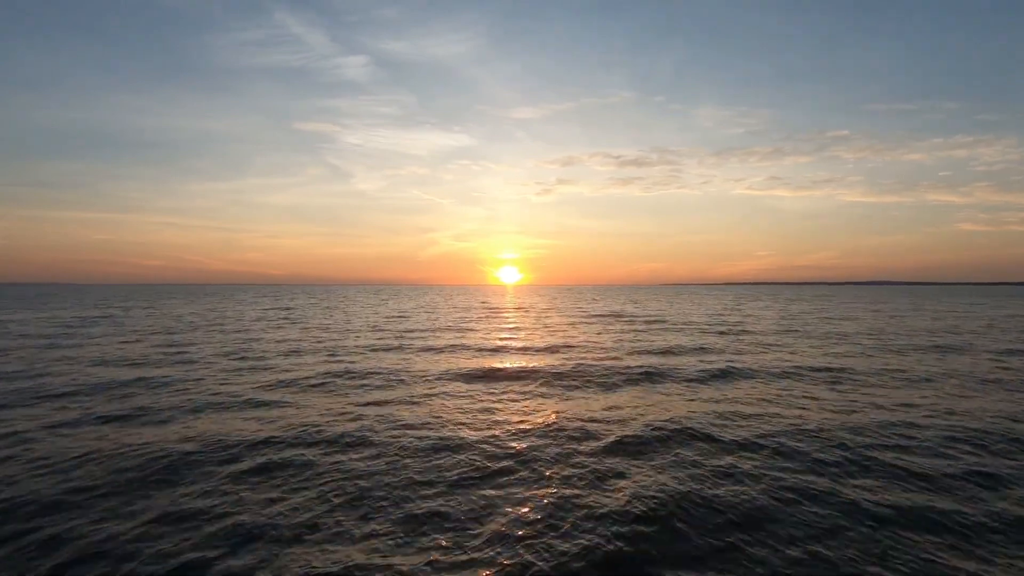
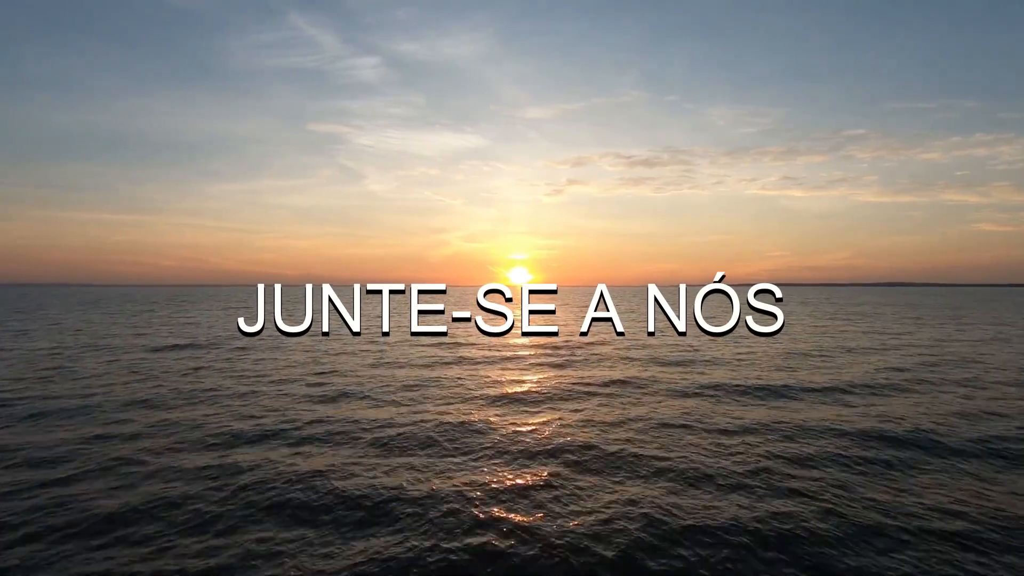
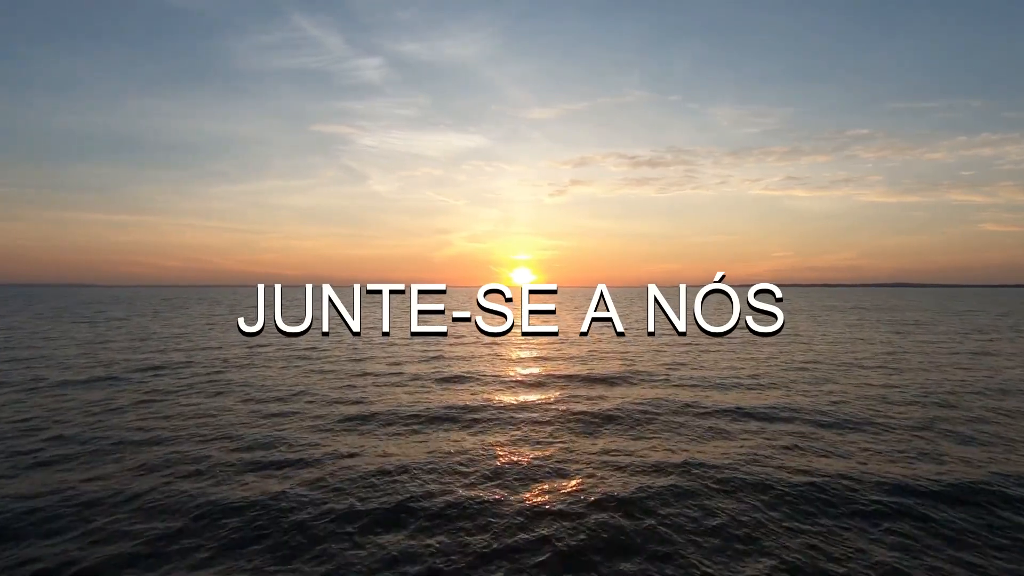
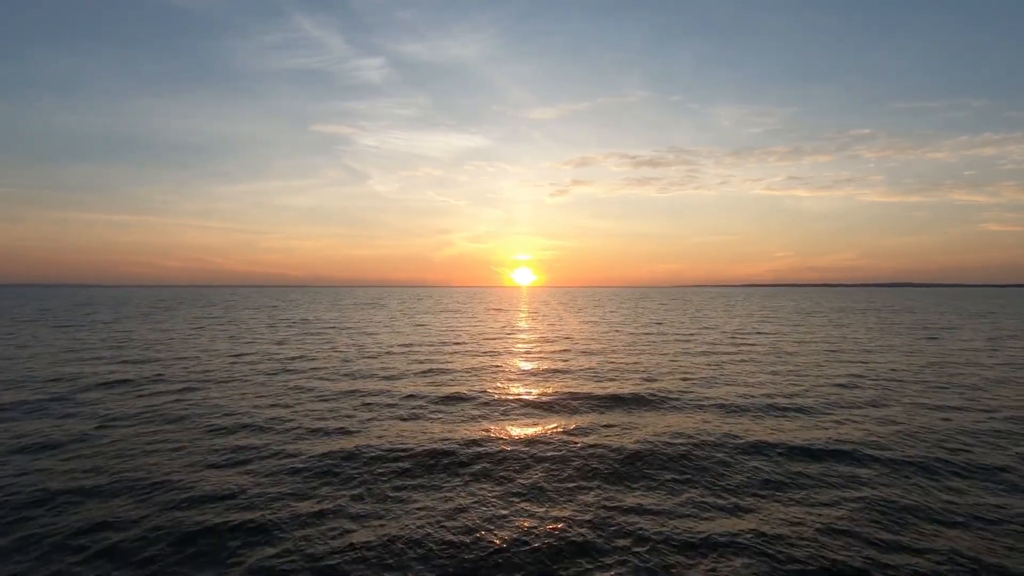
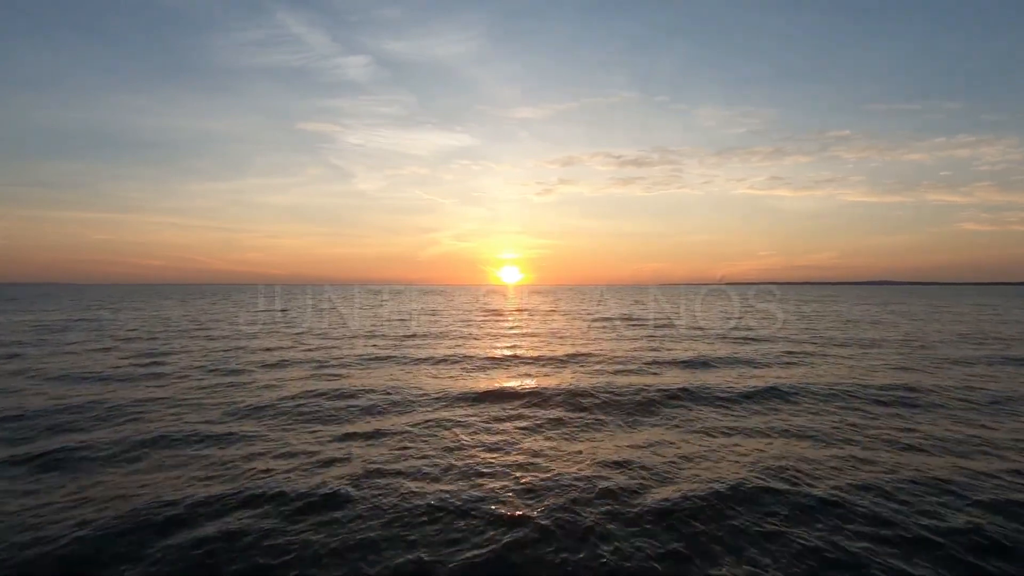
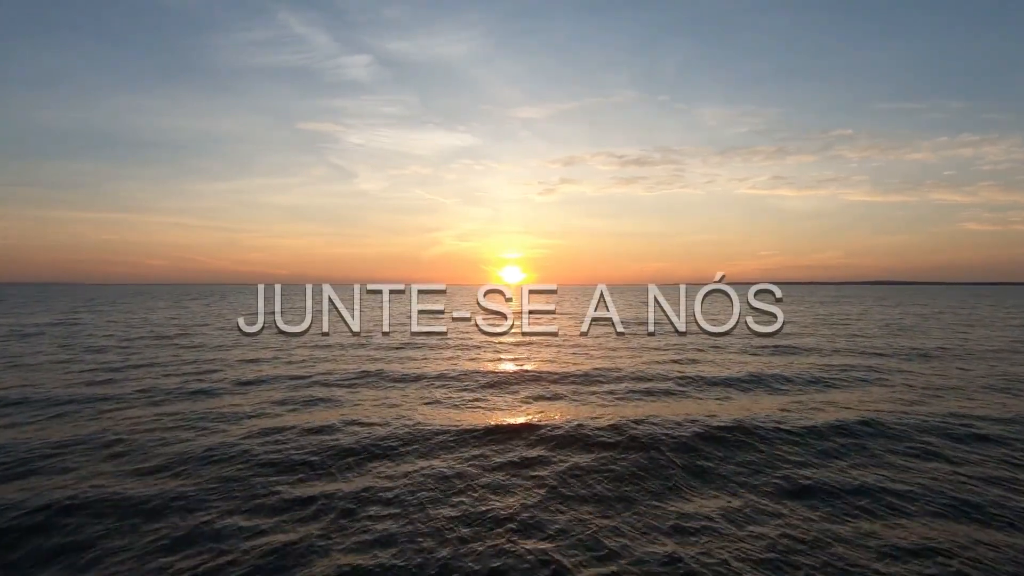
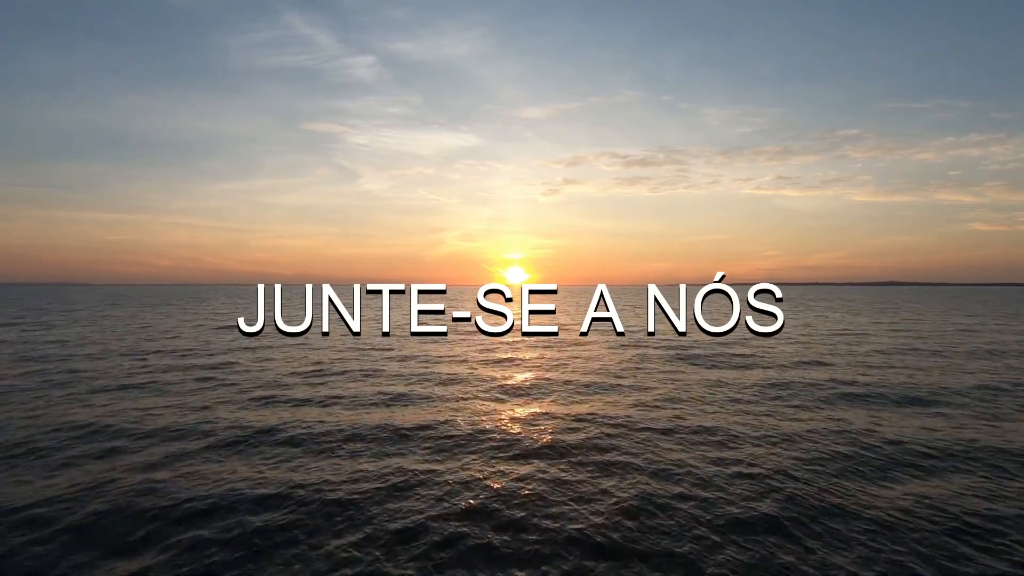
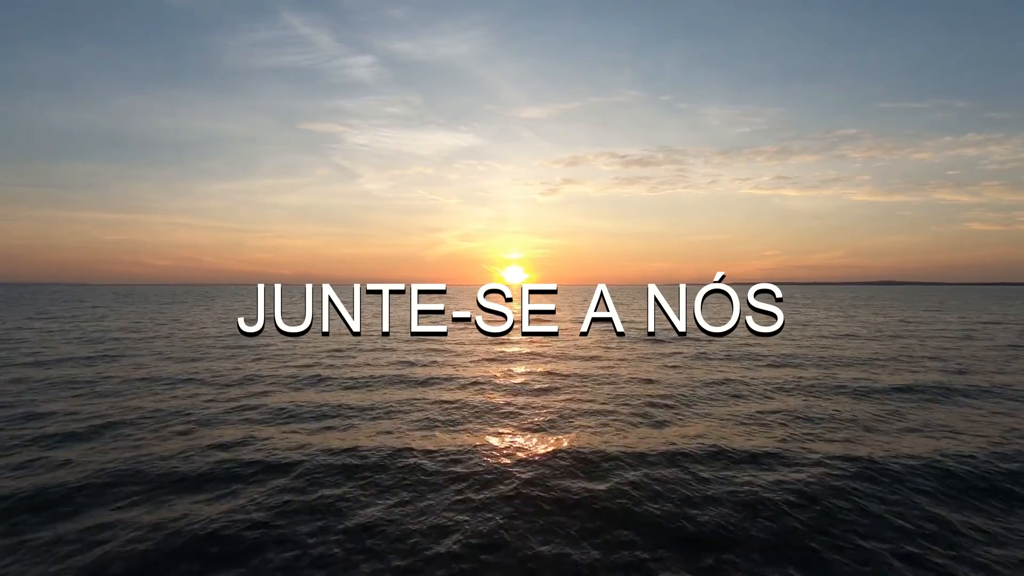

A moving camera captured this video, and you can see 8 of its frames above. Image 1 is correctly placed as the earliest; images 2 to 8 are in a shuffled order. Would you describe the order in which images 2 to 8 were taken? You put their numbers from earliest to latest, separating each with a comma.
5, 6, 8, 7, 2, 3, 4
